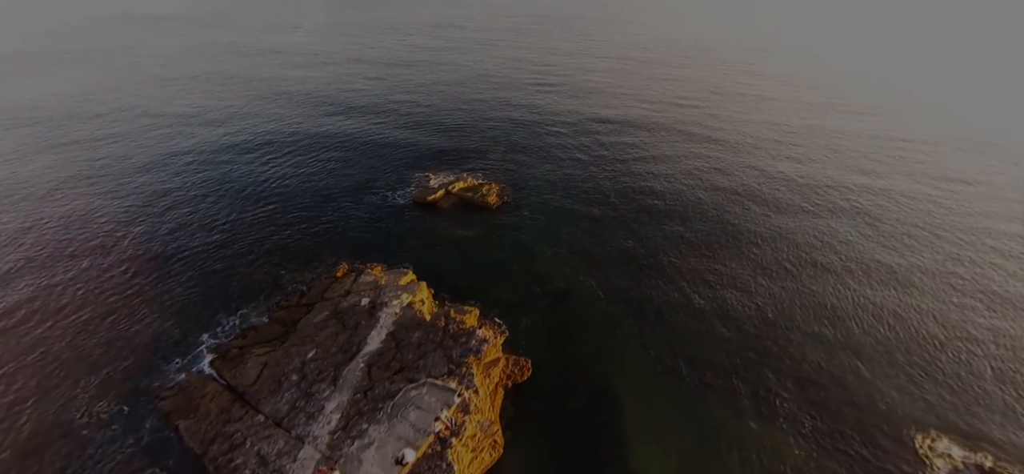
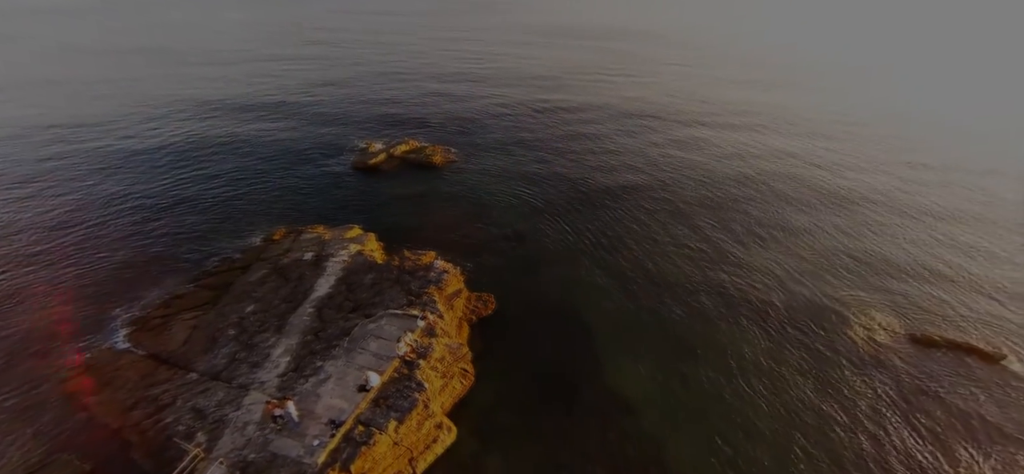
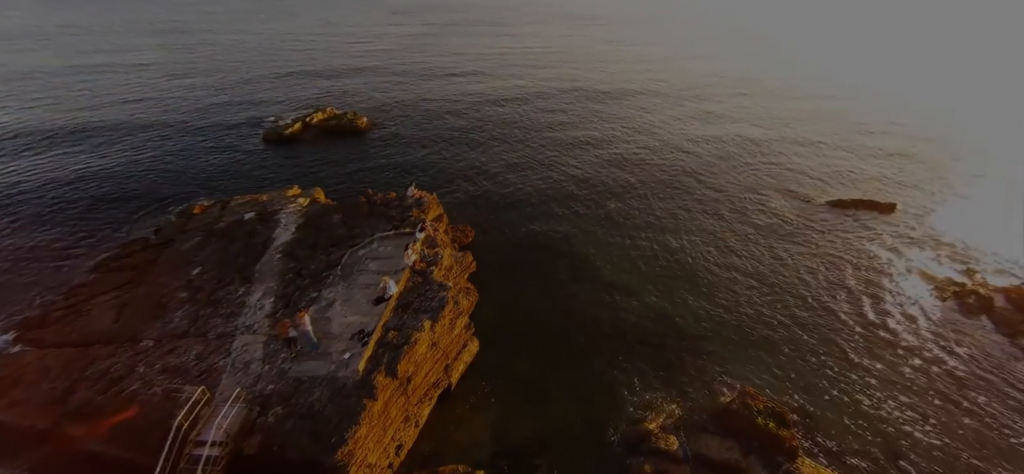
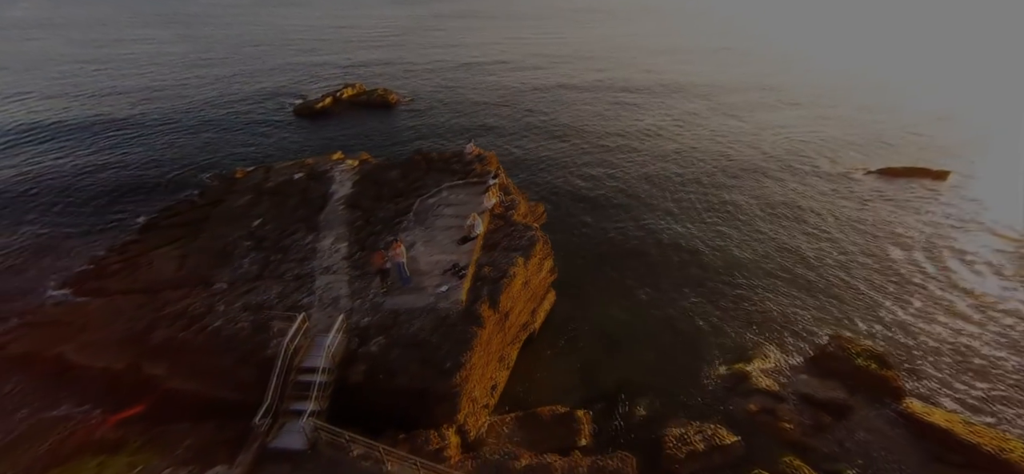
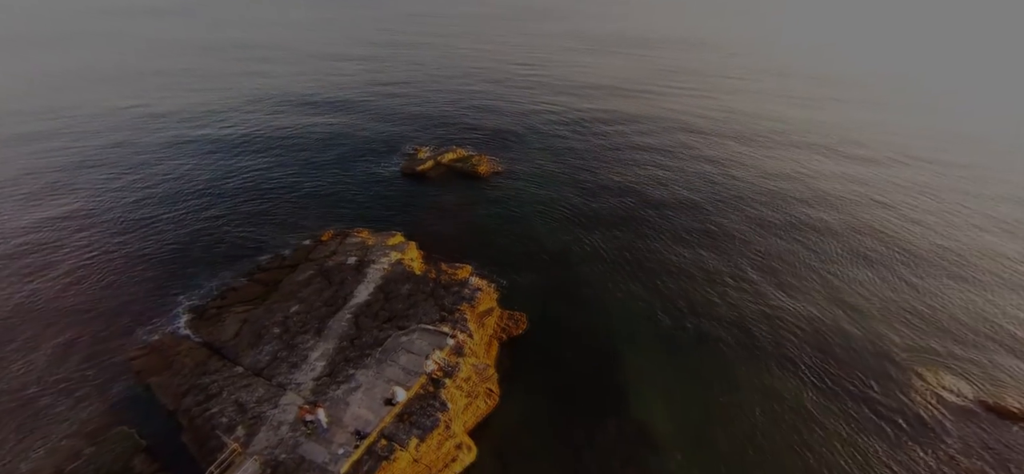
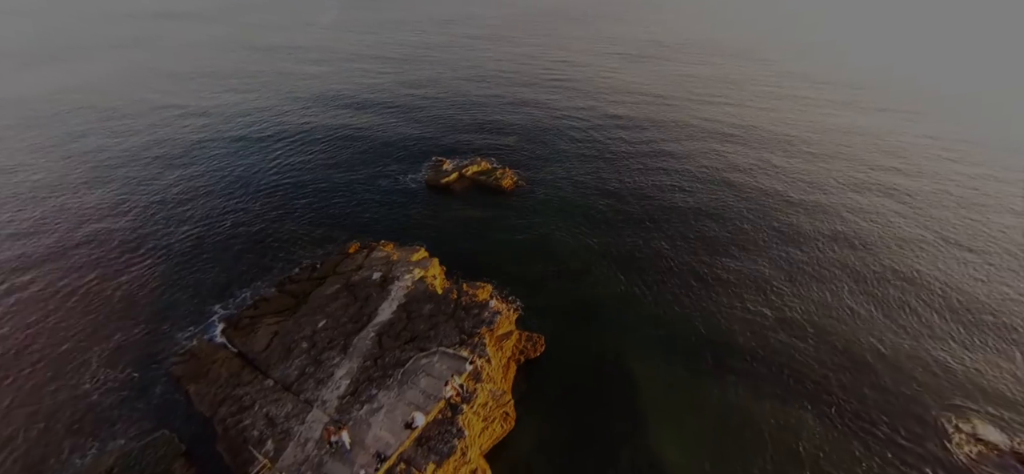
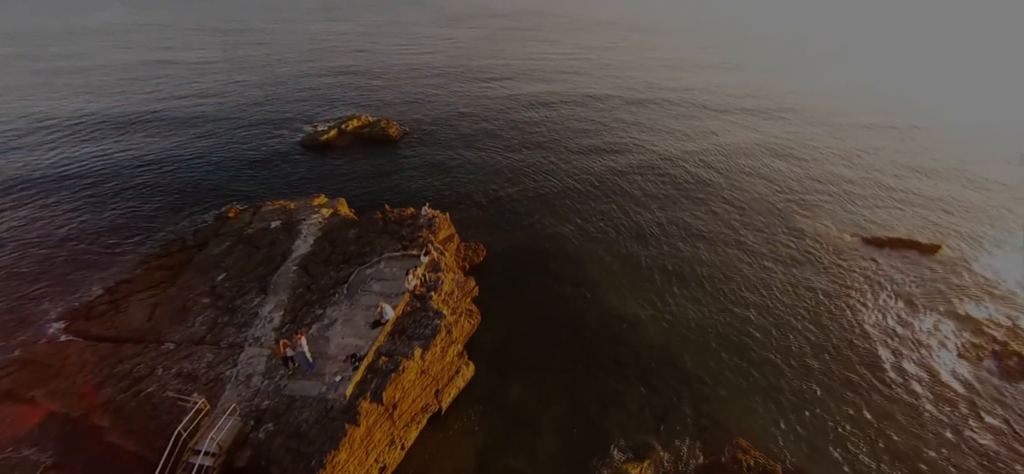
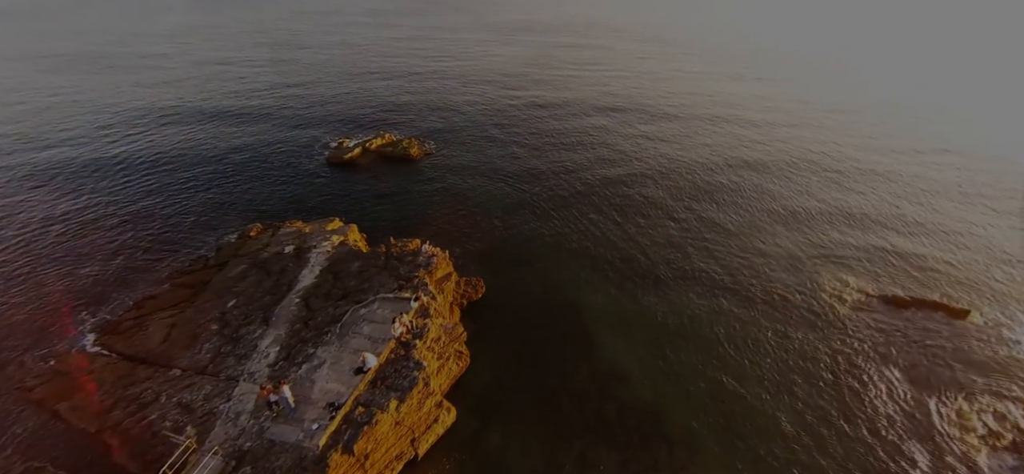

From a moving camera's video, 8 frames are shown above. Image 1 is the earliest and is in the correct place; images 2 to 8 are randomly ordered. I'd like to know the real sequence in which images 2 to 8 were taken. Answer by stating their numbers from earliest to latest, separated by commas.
6, 5, 2, 8, 7, 3, 4
